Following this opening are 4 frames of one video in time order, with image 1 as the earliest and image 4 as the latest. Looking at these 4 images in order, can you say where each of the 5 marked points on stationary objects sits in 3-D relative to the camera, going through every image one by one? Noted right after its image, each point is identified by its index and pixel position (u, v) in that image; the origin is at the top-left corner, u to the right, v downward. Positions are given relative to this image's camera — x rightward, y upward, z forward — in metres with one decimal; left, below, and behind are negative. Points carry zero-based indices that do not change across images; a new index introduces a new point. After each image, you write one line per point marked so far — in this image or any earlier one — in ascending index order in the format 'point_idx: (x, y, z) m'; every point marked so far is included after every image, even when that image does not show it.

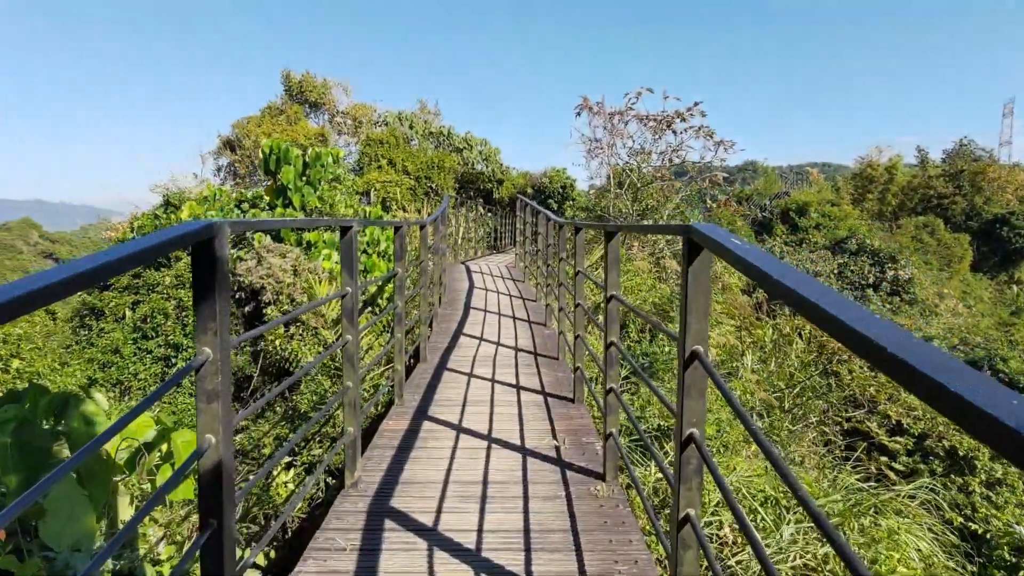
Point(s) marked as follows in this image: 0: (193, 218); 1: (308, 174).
0: (-2.7, +0.6, +5.3) m
1: (-1.8, +1.0, +5.6) m
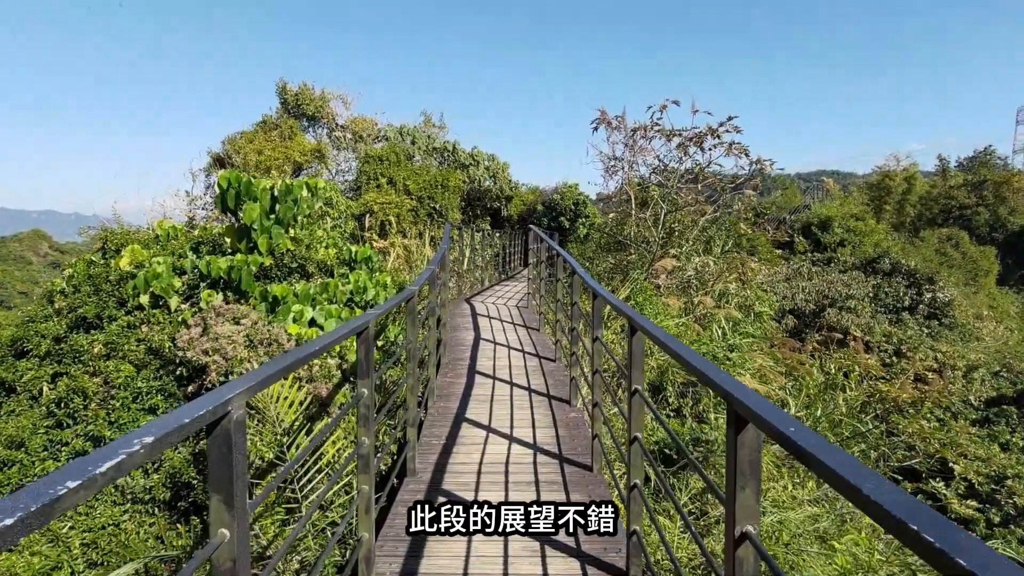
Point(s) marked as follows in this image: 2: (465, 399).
0: (-2.6, +0.2, +4.3) m
1: (-1.7, +0.6, +4.6) m
2: (-0.3, -0.7, +4.1) m
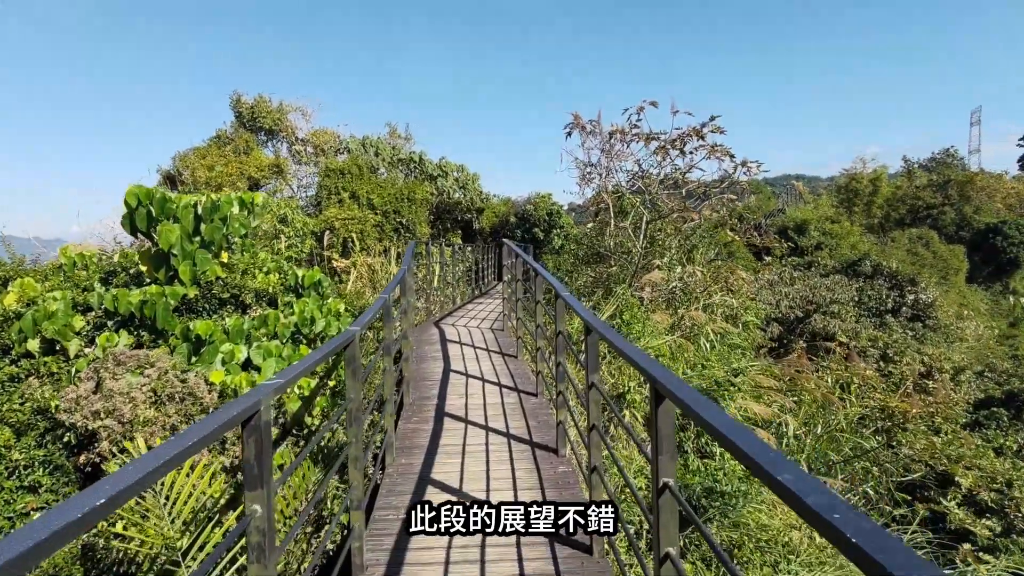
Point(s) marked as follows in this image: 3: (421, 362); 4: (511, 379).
0: (-2.8, -0.1, +3.6) m
1: (-1.9, +0.3, +3.9) m
2: (-0.4, -0.9, +3.4) m
3: (-0.8, -0.6, +5.2) m
4: (0.0, -0.7, +4.7) m
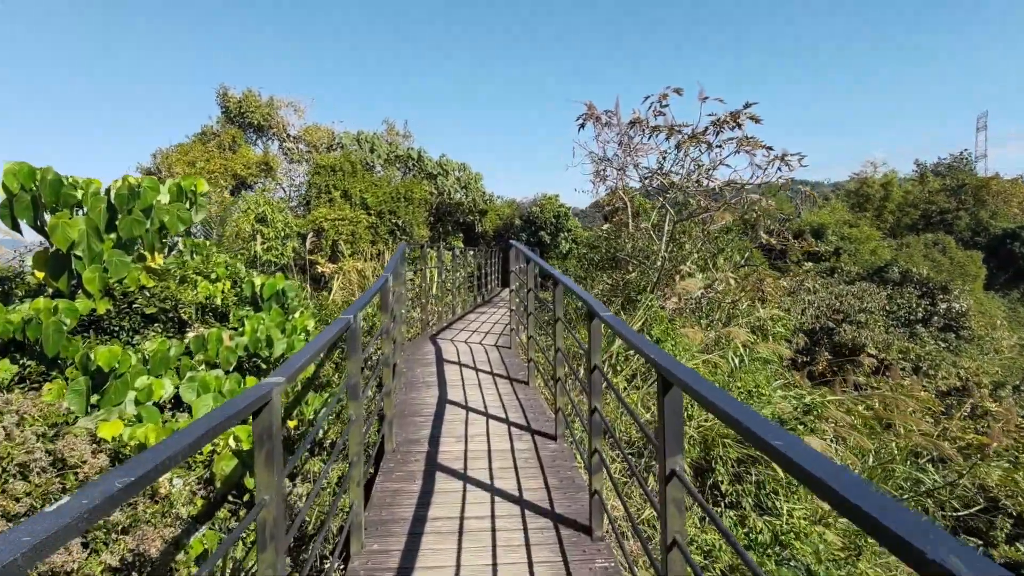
0: (-2.7, -0.1, +2.7) m
1: (-1.8, +0.3, +3.0) m
2: (-0.4, -0.9, +2.5) m
3: (-0.7, -0.7, +4.3) m
4: (+0.1, -0.8, +3.8) m
